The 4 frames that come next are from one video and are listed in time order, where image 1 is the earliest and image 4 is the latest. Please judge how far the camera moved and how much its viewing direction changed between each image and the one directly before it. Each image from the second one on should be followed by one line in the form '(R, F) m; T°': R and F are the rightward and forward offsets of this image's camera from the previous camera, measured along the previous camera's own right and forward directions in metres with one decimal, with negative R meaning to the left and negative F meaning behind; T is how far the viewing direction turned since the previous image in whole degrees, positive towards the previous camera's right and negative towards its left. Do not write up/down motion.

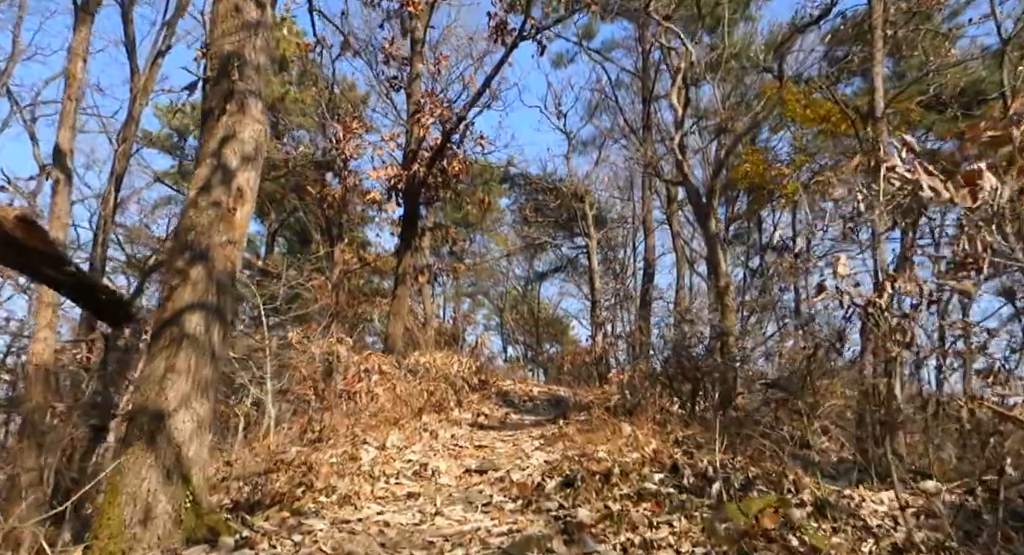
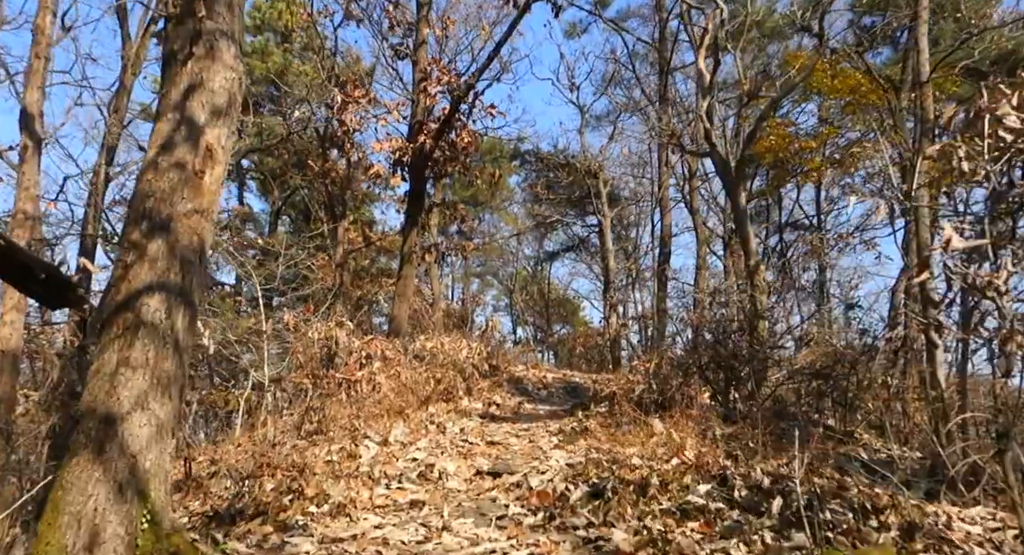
(-0.1, +0.7) m; -1°
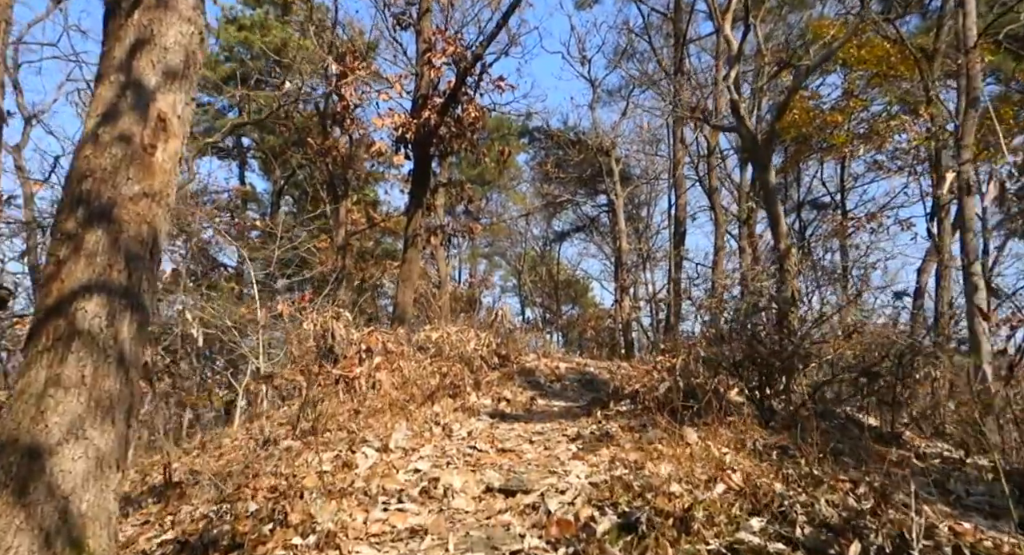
(0.0, +0.7) m; 0°
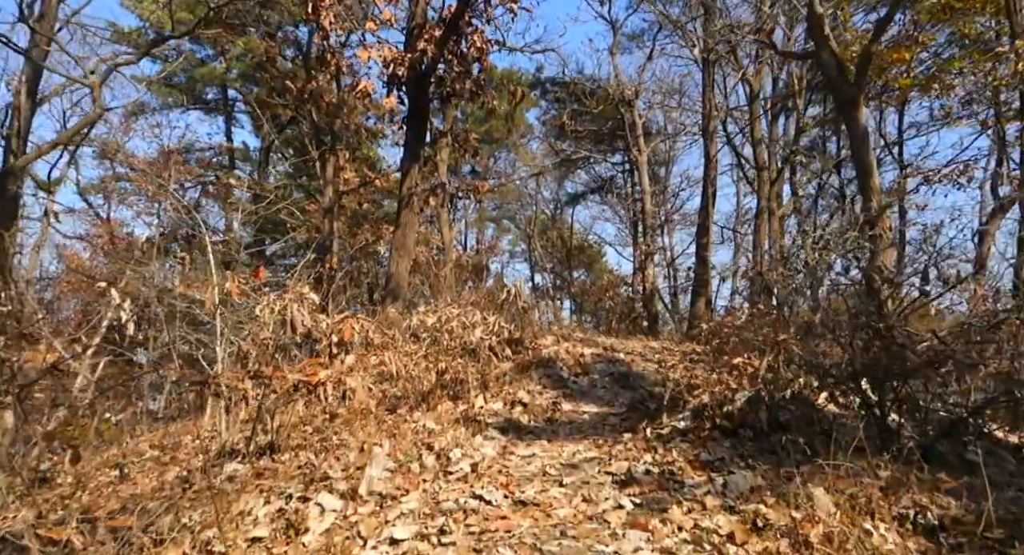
(-0.1, +1.9) m; -1°
